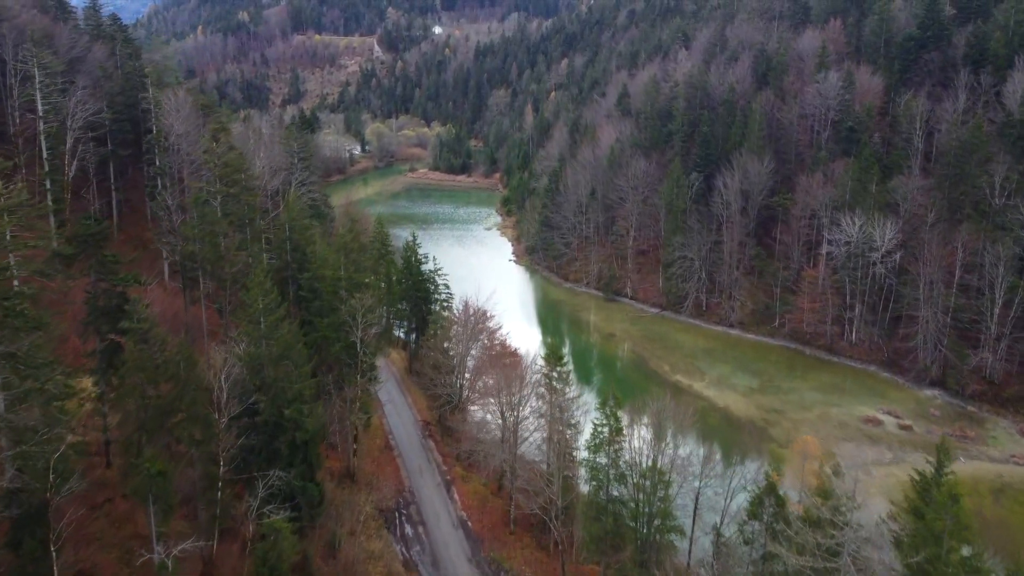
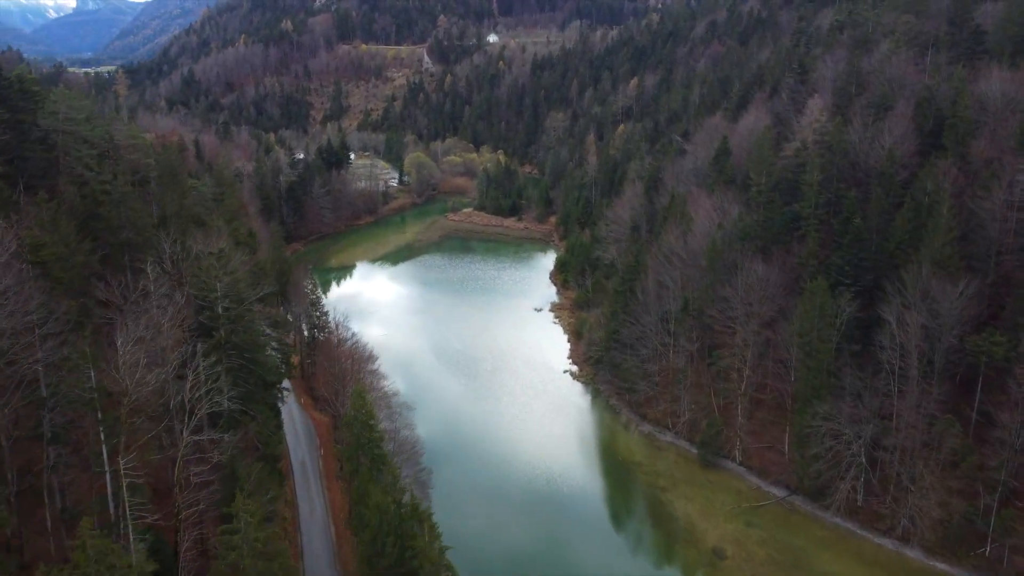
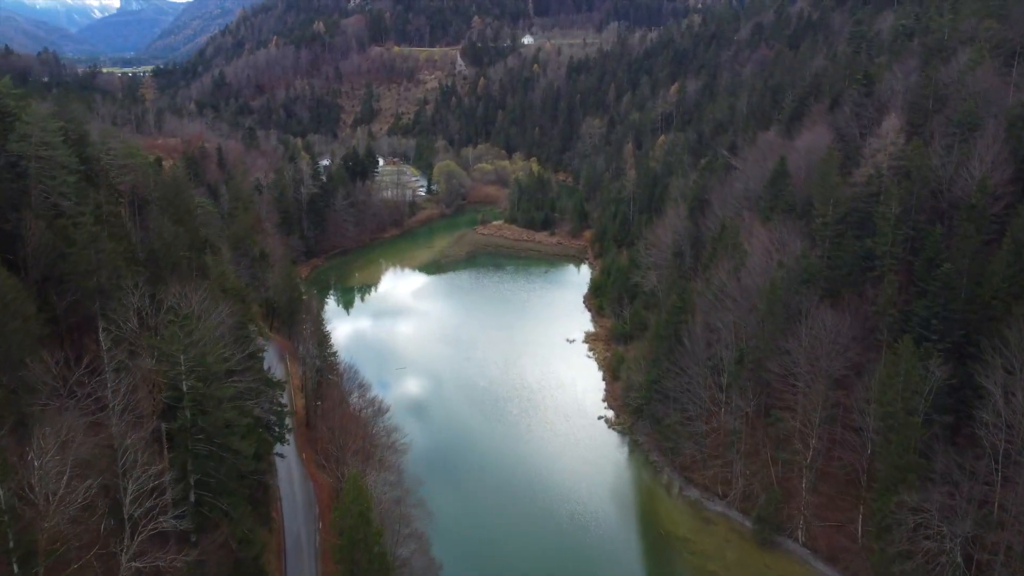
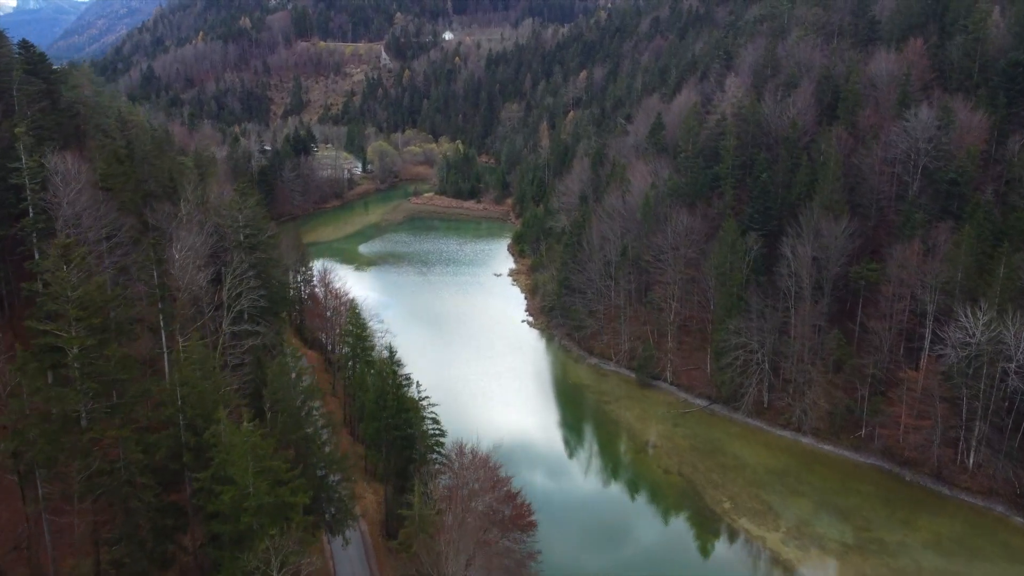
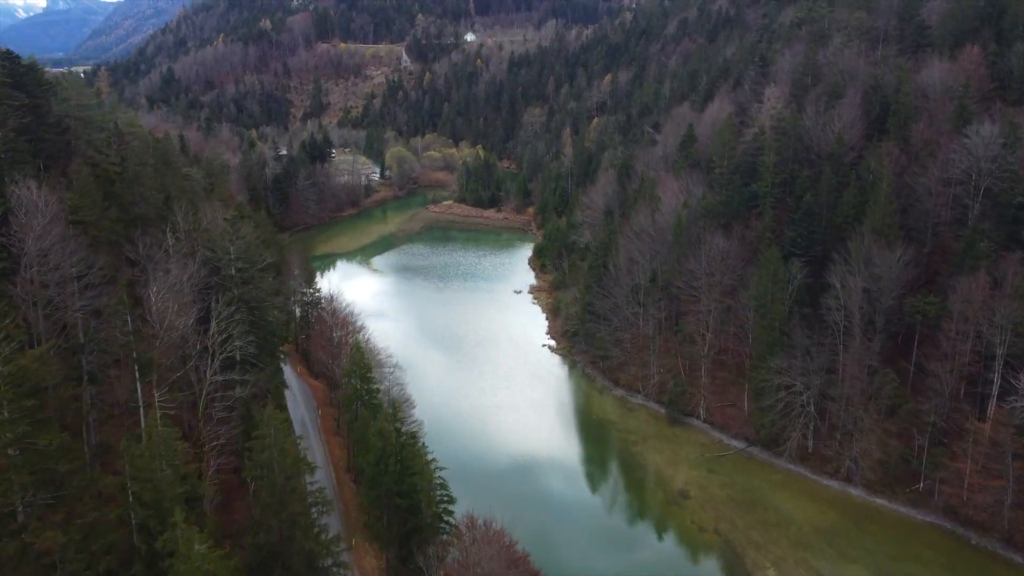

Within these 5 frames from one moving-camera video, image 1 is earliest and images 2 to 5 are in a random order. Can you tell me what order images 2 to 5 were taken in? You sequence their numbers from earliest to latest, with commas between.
4, 5, 2, 3
